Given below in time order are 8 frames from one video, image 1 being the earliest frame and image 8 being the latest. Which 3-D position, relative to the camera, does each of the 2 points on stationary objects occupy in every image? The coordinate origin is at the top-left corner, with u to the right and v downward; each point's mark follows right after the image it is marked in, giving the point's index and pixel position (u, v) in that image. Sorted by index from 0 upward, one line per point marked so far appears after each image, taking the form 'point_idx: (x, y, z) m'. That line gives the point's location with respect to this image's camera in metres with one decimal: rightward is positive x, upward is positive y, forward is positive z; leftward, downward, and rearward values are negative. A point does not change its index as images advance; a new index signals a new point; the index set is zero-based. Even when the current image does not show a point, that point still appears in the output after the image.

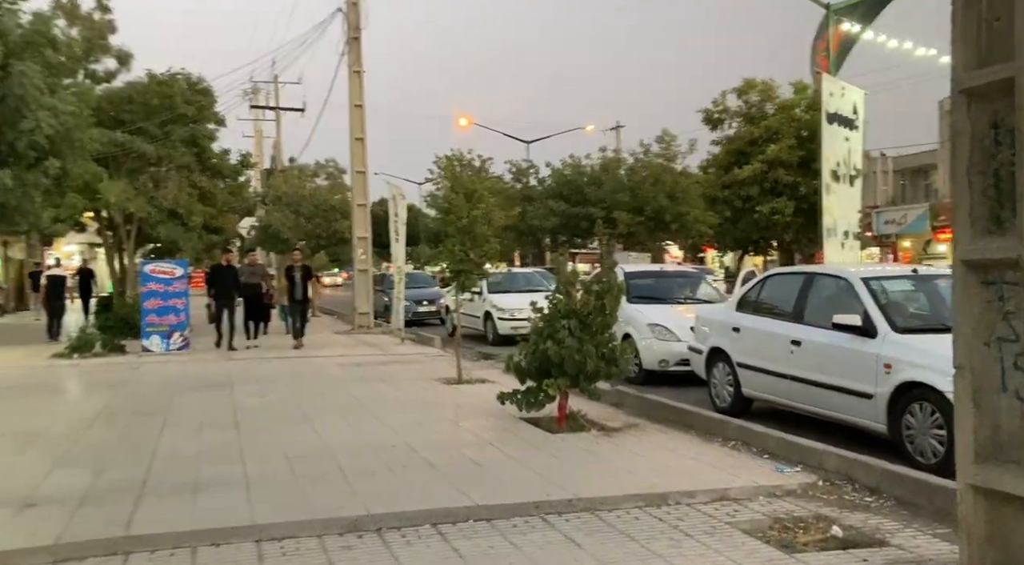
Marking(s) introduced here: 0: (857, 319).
0: (+2.8, -0.3, +7.1) m
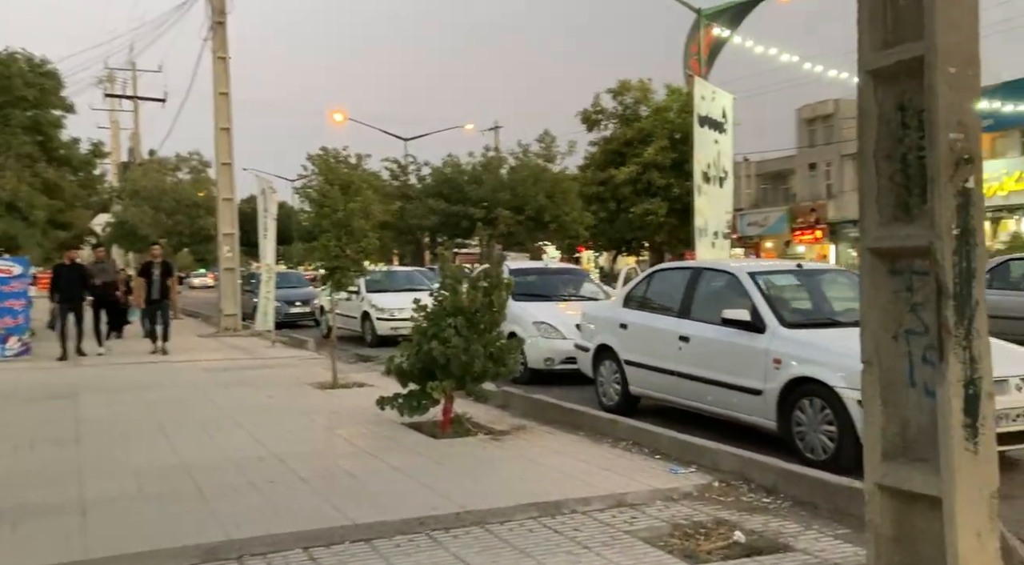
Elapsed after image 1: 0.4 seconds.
0: (+1.9, -0.3, +7.0) m
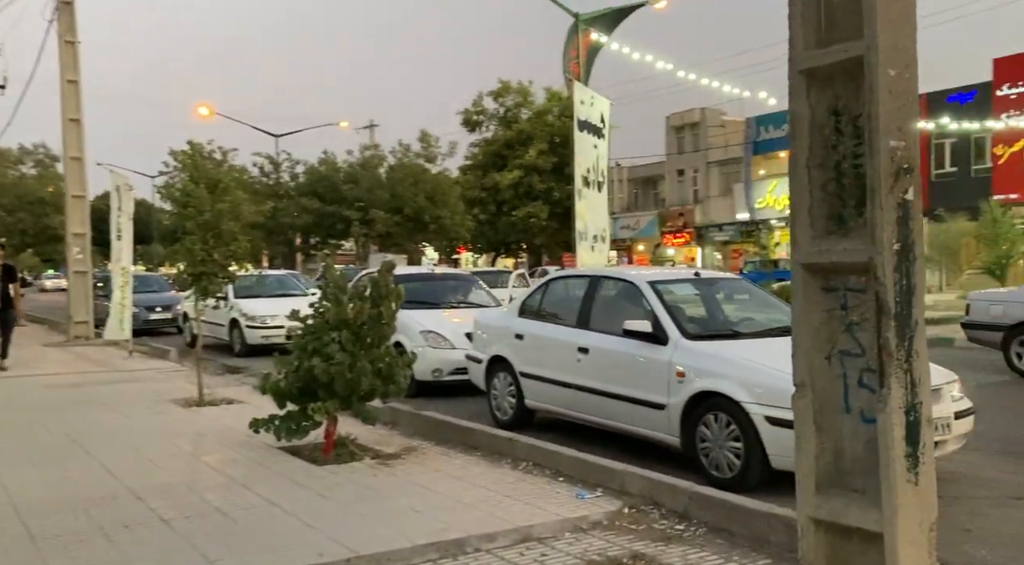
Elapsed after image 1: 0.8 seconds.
0: (+1.1, -0.3, +6.7) m
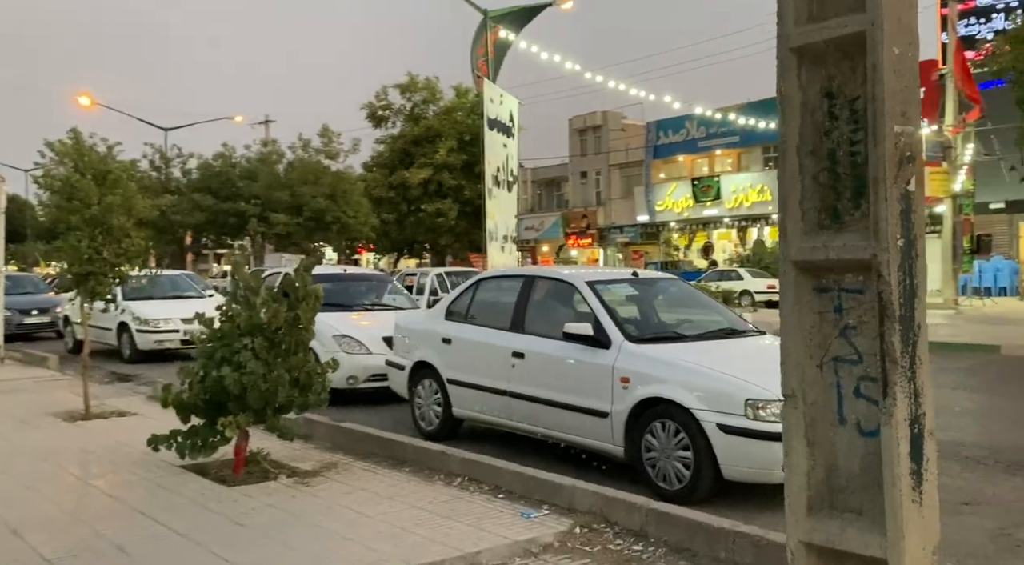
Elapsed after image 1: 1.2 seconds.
0: (+0.6, -0.3, +6.3) m
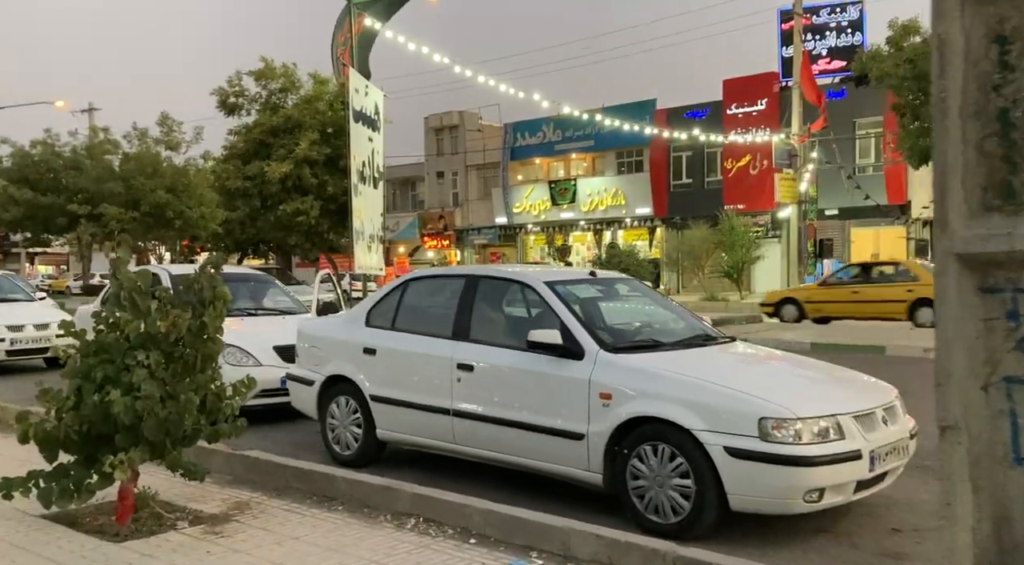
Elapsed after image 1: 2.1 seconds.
0: (+0.3, -0.3, +5.4) m
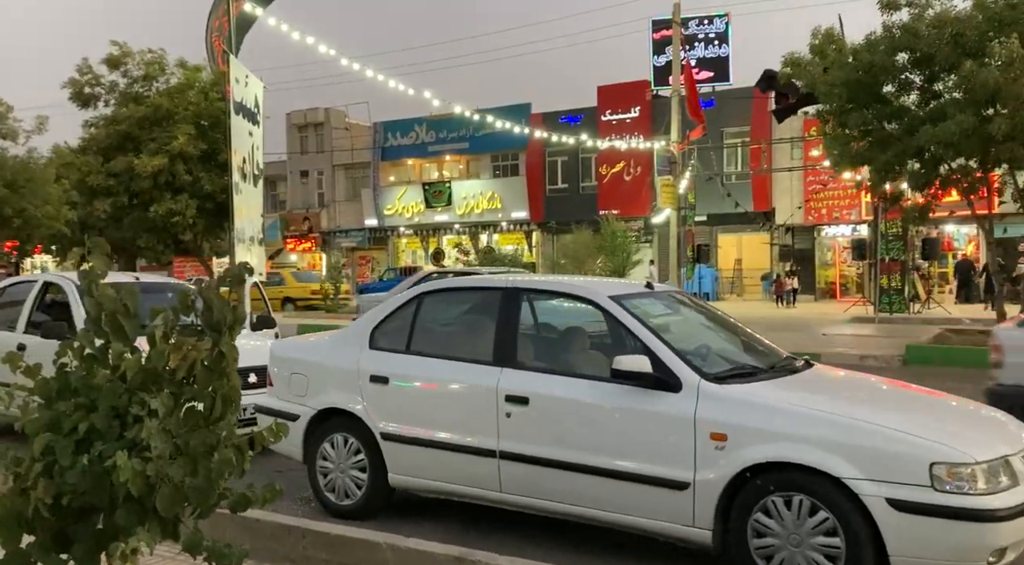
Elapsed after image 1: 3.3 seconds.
0: (+0.7, -0.4, +4.6) m
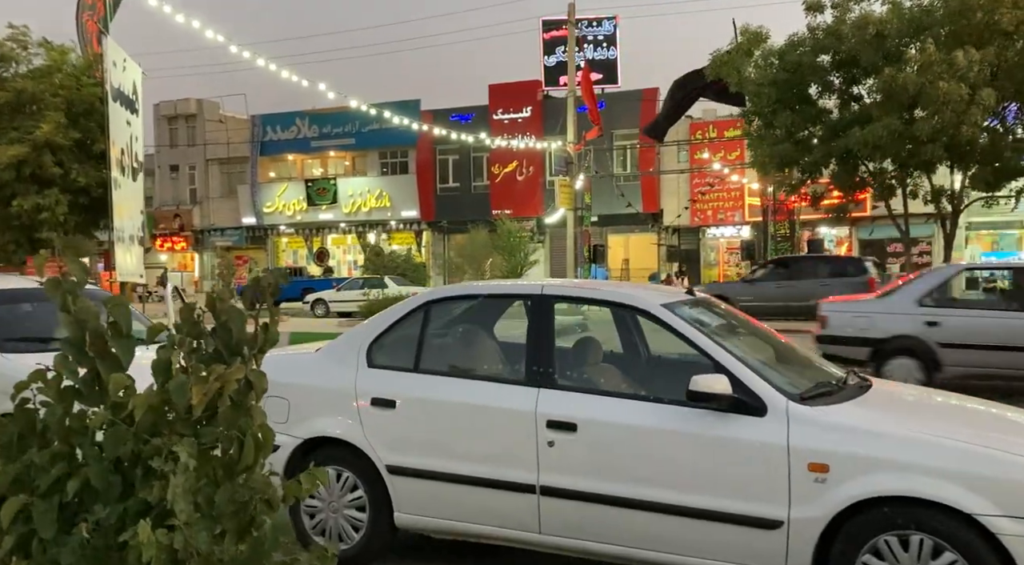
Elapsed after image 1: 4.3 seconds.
0: (+1.0, -0.5, +4.0) m
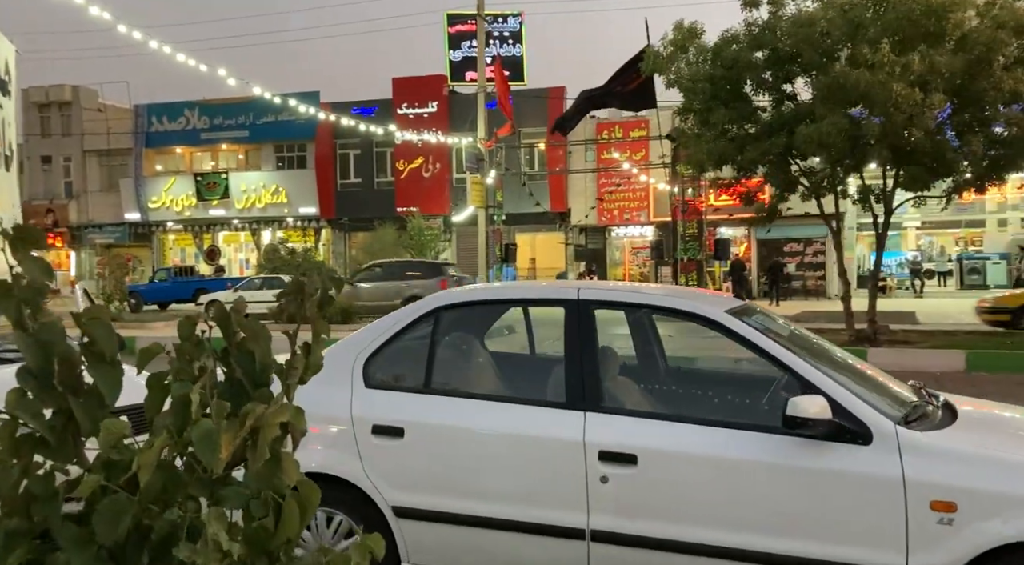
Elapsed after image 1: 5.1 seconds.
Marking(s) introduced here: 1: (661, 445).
0: (+1.2, -0.5, +3.4) m
1: (+0.6, -0.7, +3.6) m
